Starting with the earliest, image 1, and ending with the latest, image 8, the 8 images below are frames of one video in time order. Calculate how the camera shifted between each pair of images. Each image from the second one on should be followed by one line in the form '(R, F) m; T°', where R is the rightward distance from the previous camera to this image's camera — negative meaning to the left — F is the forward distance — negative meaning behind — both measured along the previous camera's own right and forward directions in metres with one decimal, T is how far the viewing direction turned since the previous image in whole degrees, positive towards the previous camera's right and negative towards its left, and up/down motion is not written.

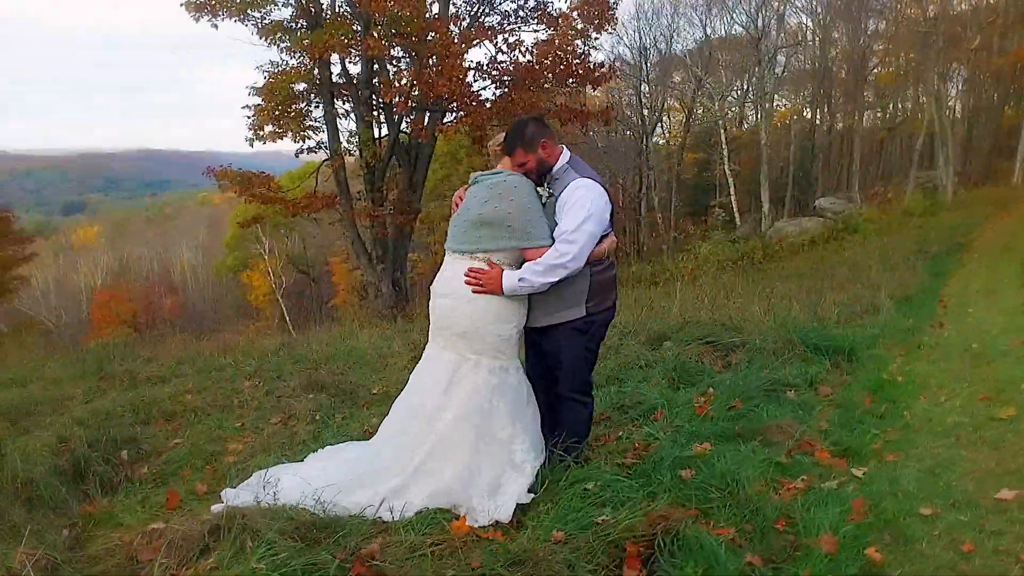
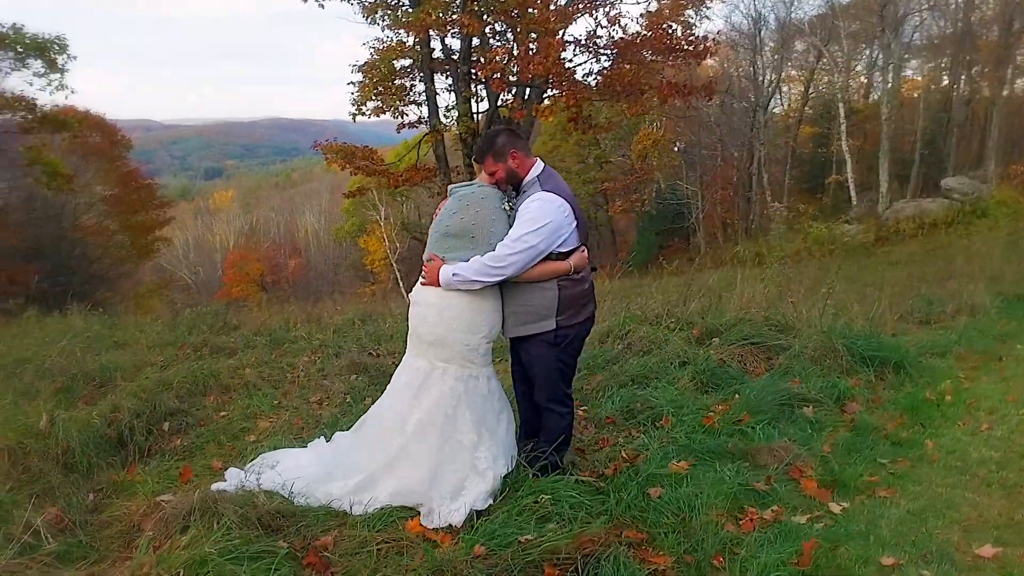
(+0.7, 0.0) m; -9°
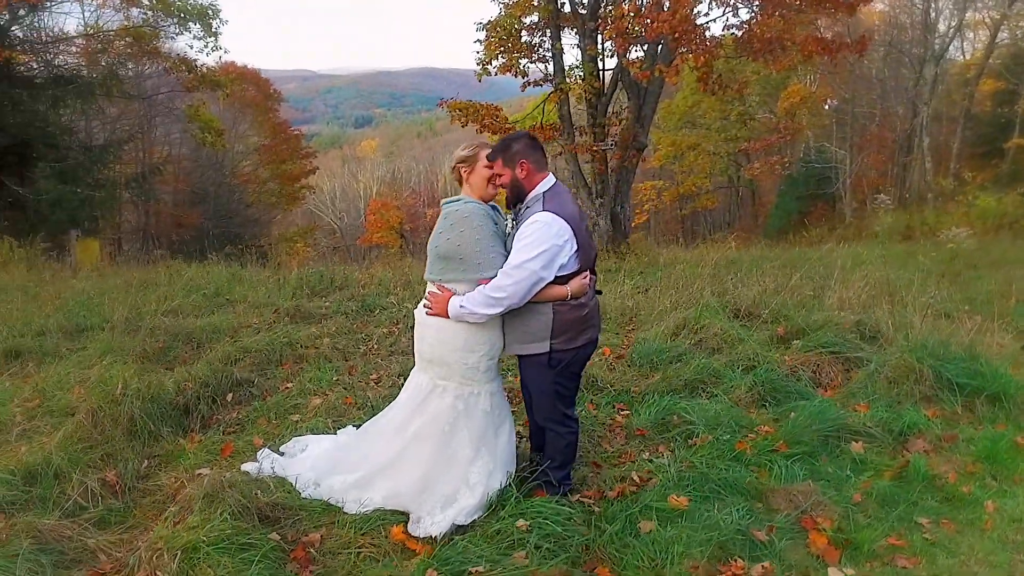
(+0.6, +0.2) m; -11°
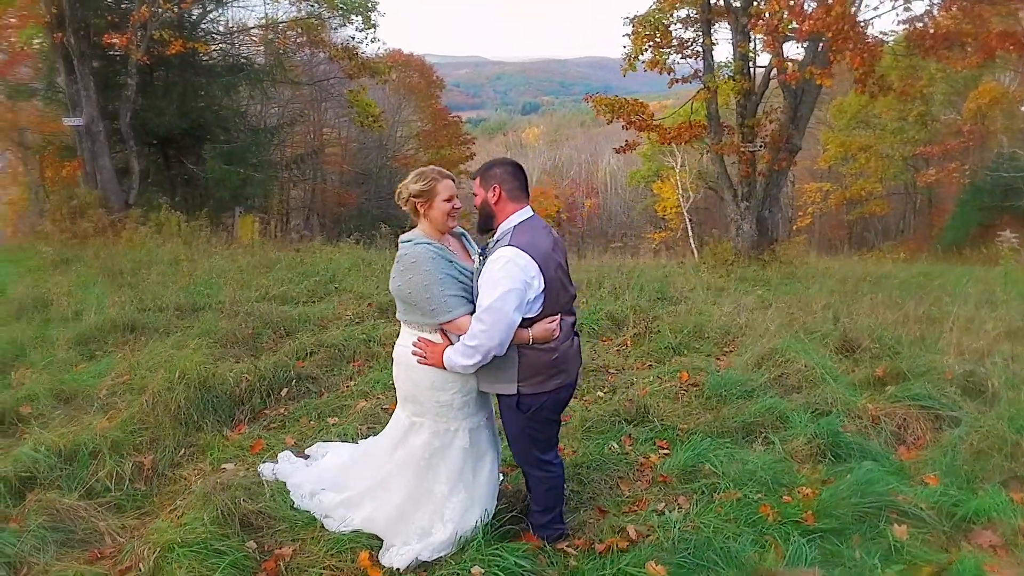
(+0.8, +0.2) m; -12°
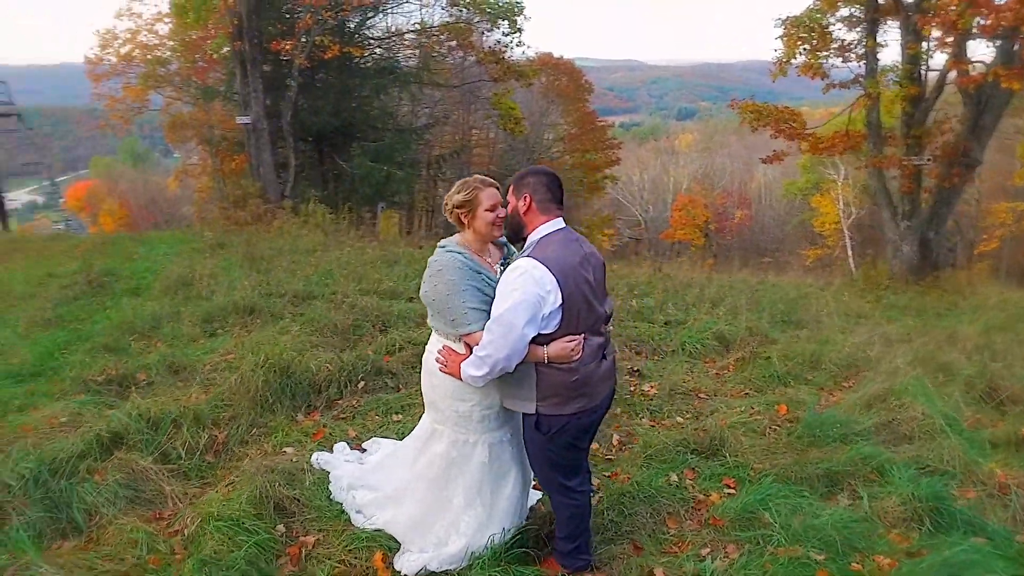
(+0.5, +0.2) m; -12°
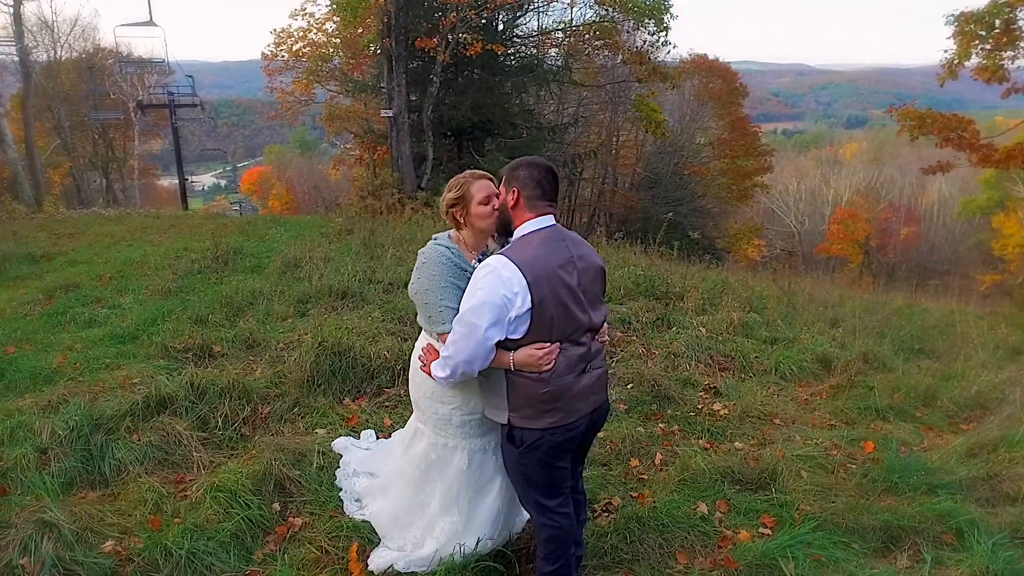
(+0.7, +0.2) m; -12°
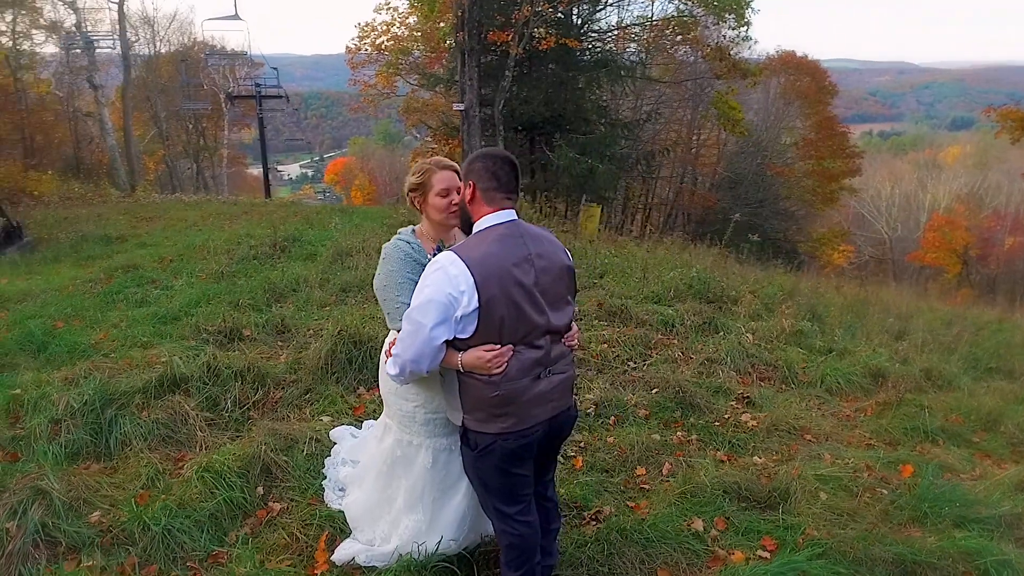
(+0.5, +0.1) m; -6°
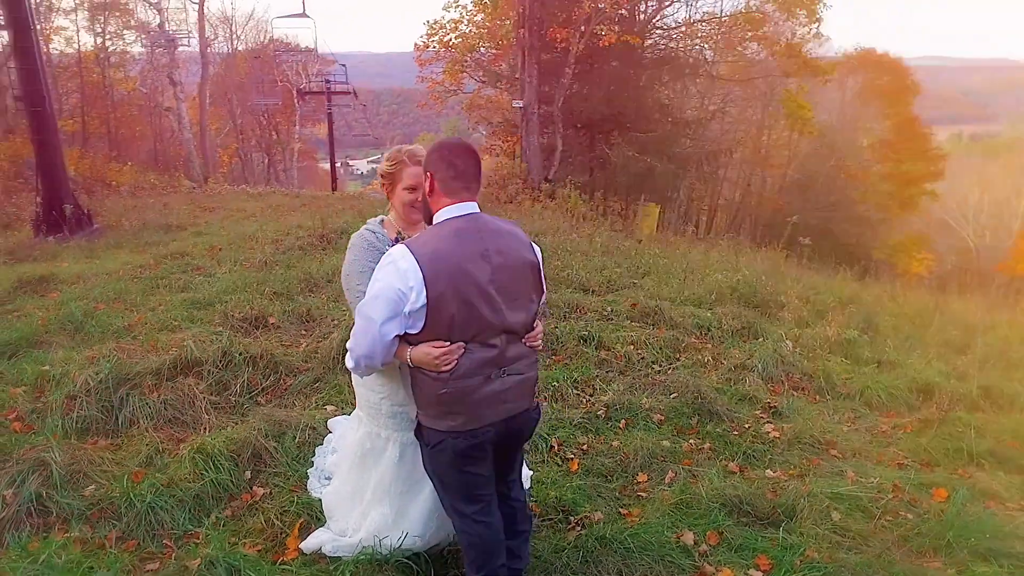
(+0.4, +0.1) m; -6°
